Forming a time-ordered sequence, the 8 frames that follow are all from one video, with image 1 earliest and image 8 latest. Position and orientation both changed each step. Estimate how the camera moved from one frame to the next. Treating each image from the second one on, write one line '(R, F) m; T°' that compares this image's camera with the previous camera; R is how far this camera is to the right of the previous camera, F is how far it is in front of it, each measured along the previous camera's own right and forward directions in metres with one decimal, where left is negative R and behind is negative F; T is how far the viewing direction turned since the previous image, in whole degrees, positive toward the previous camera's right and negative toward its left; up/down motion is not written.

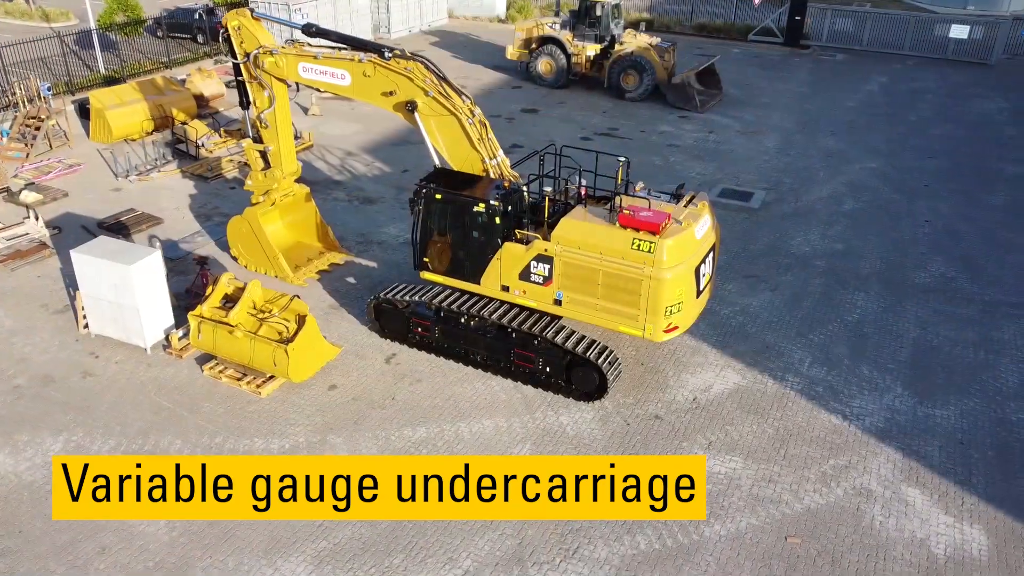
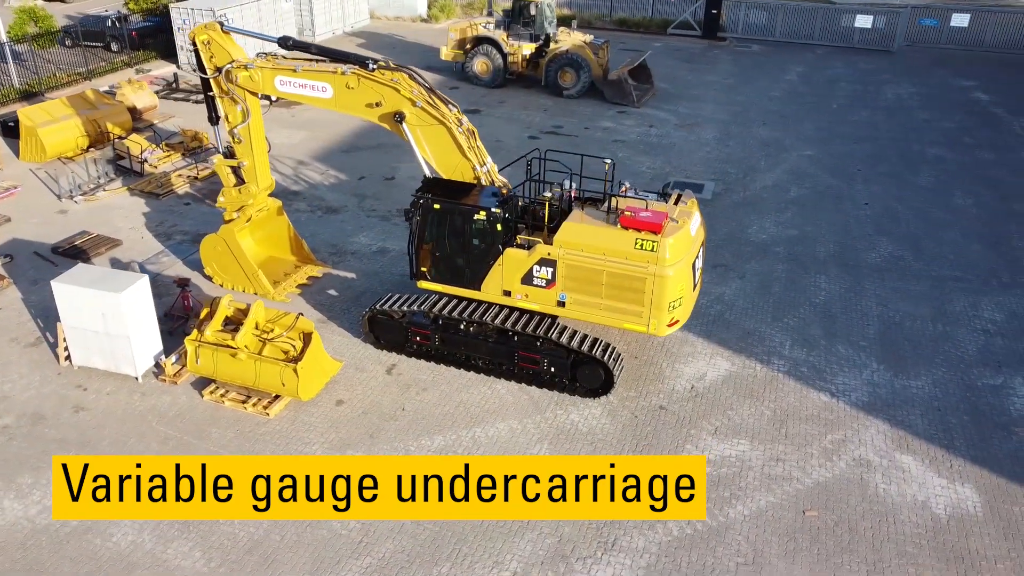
(-1.1, -0.1) m; +6°
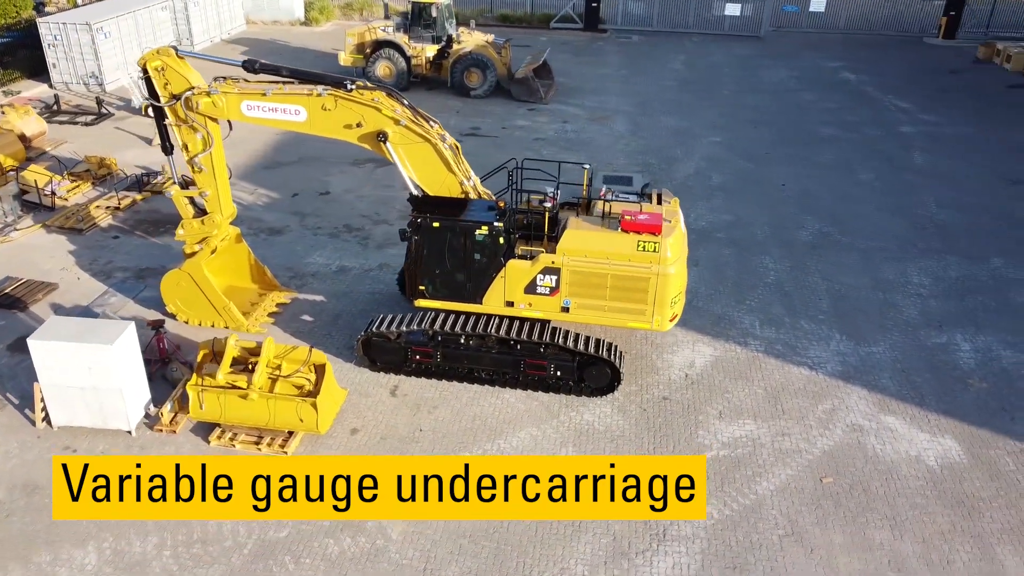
(-1.7, 0.0) m; +10°
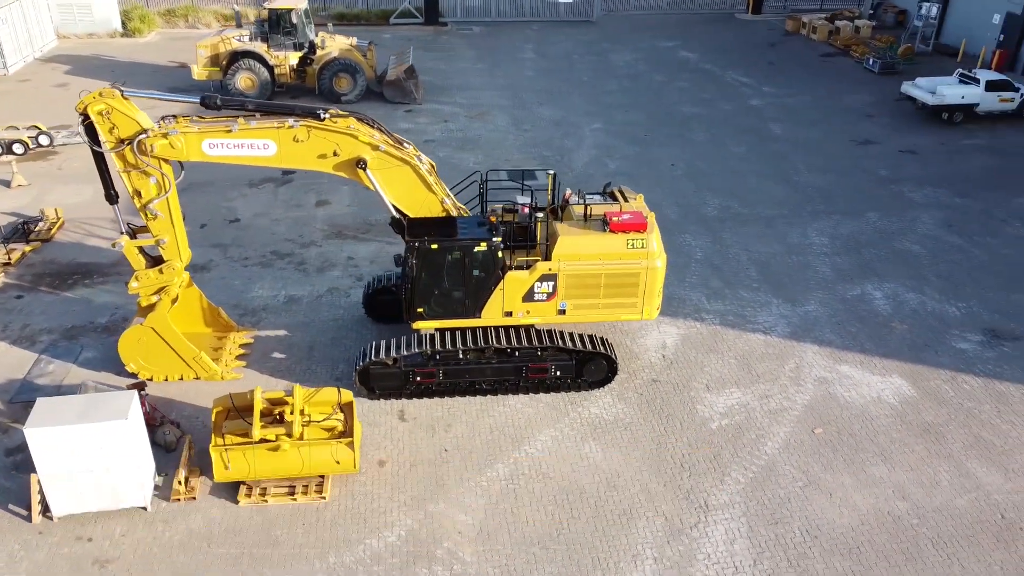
(-2.3, 0.0) m; +13°
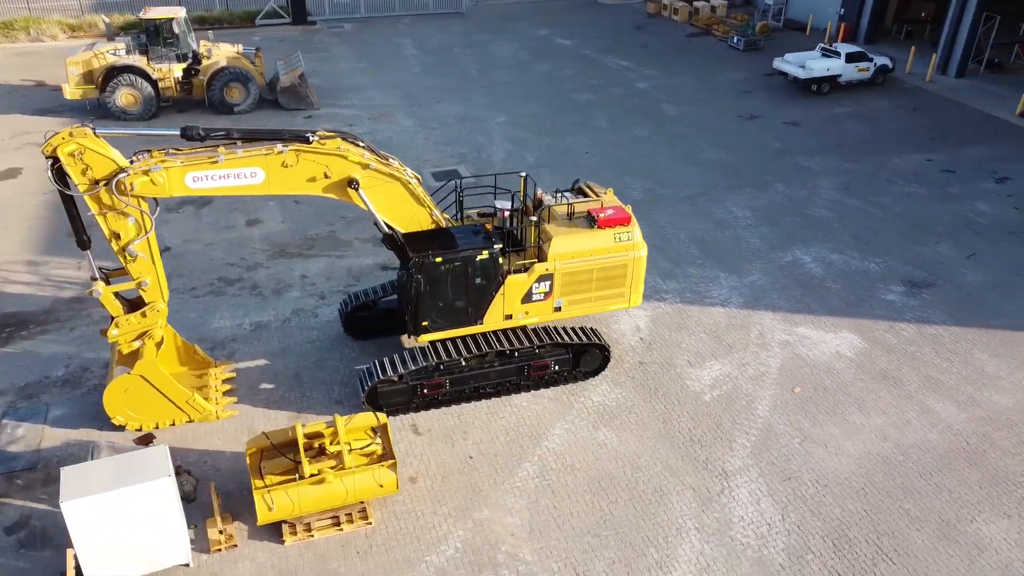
(-2.0, -0.1) m; +11°
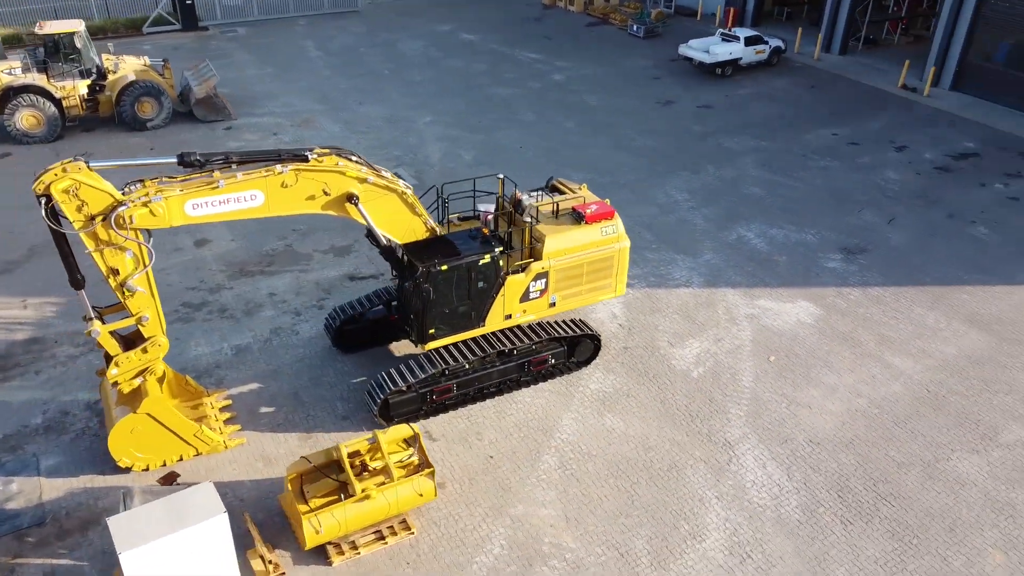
(-1.6, -0.2) m; +8°
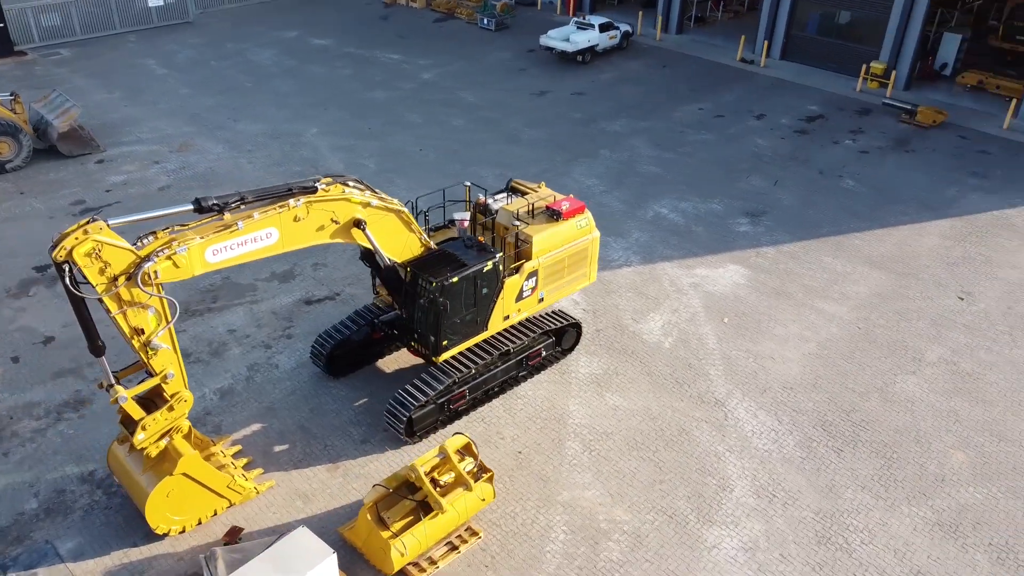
(-2.5, -0.2) m; +13°
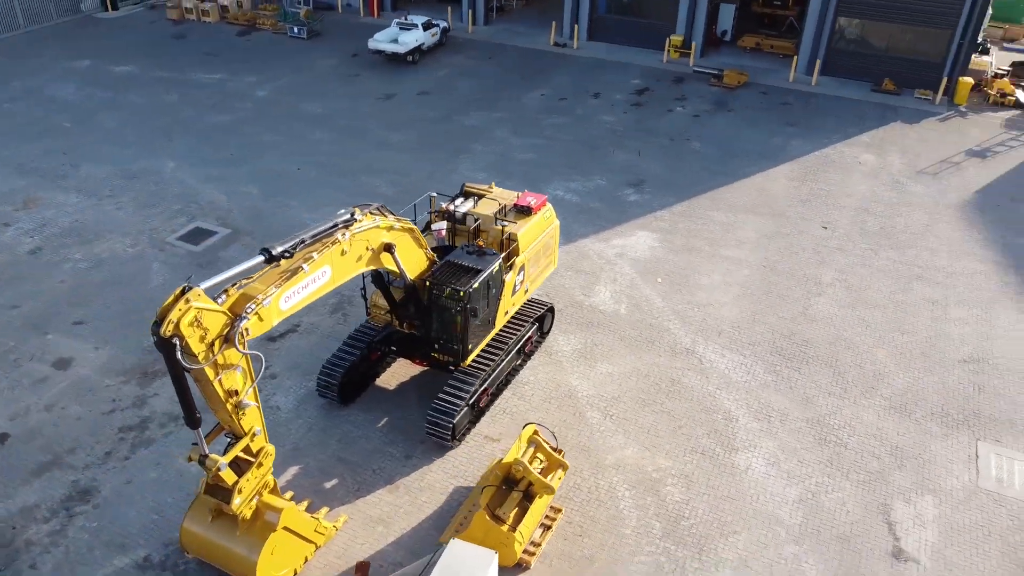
(-3.4, -0.3) m; +17°
